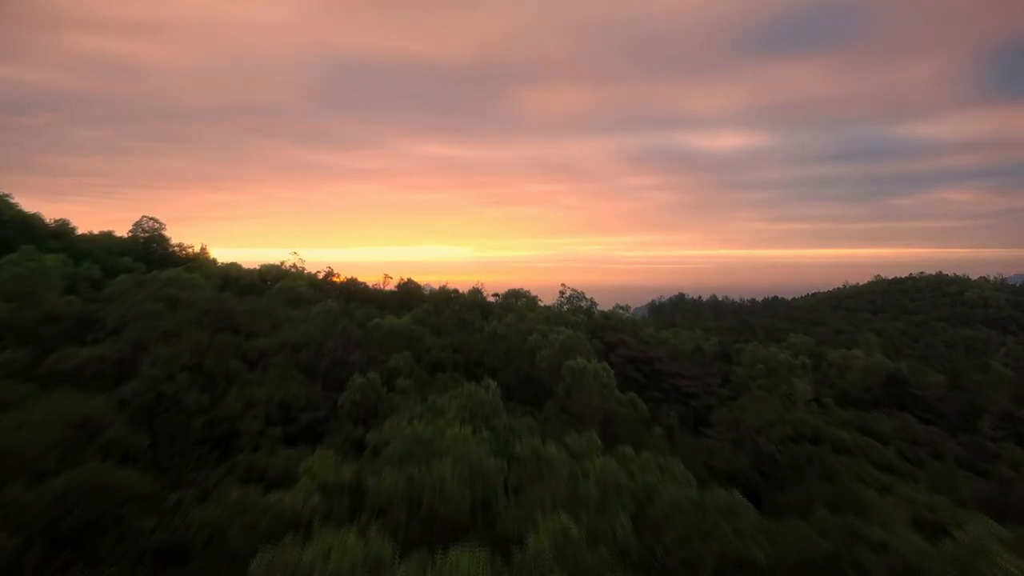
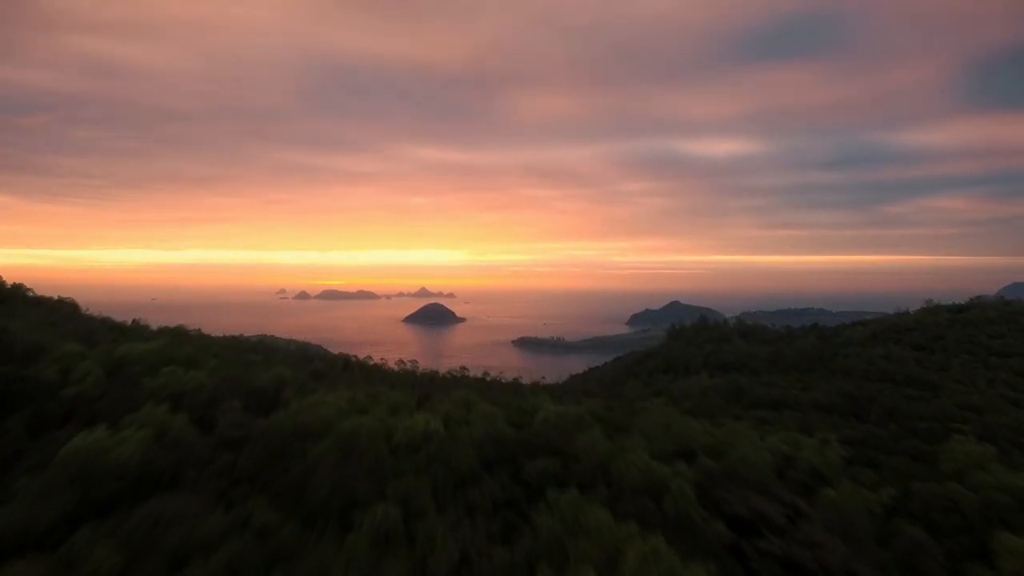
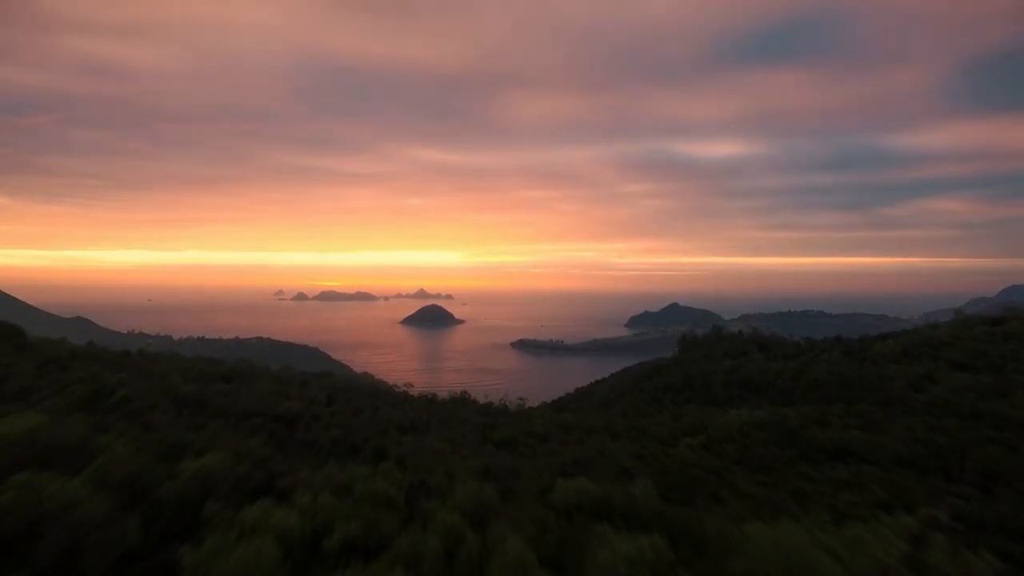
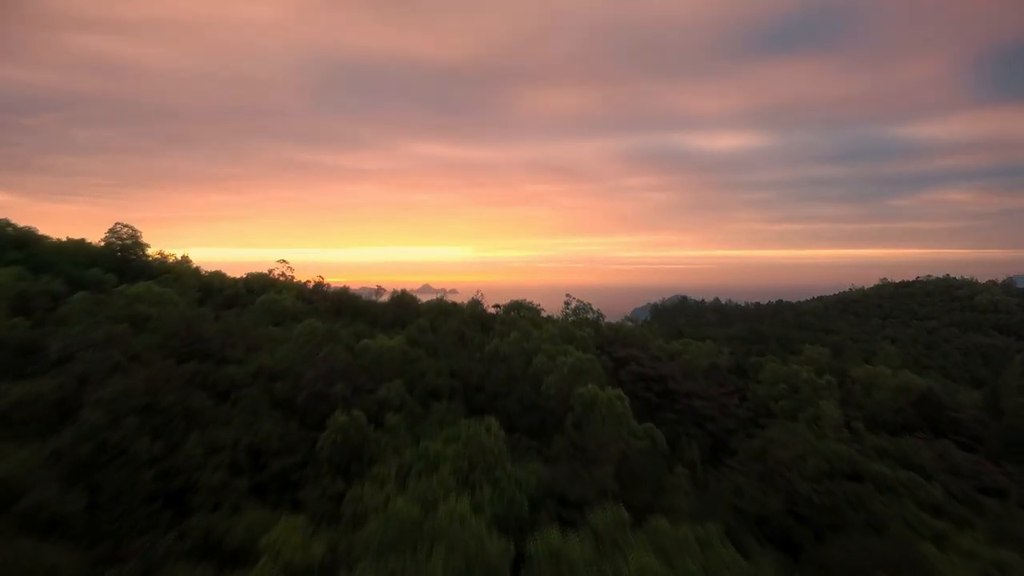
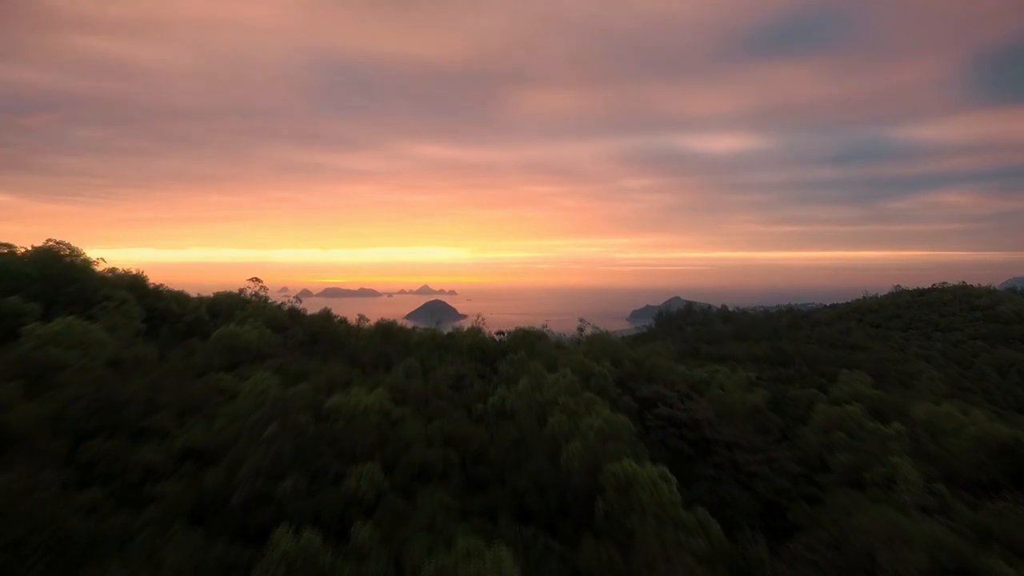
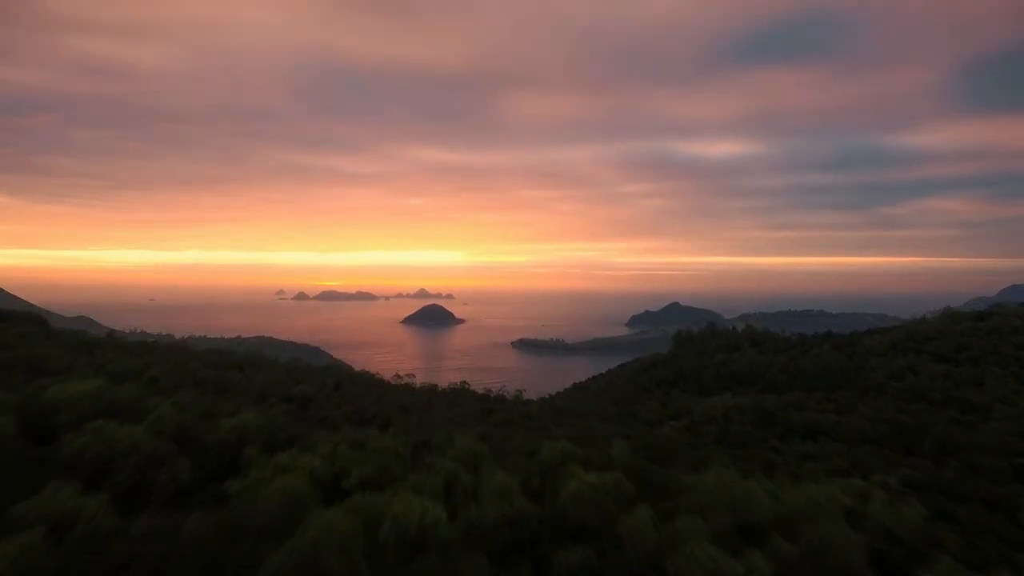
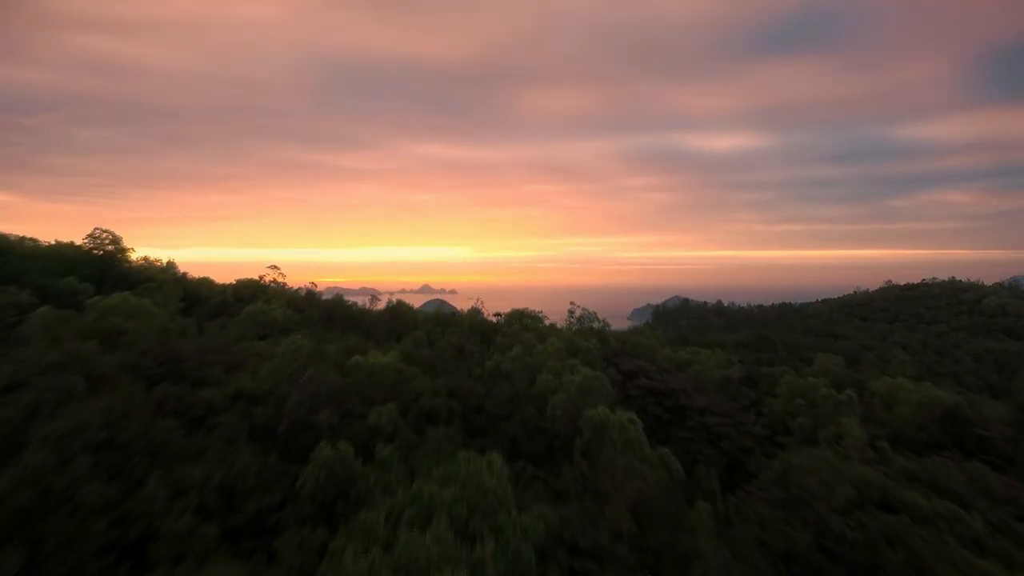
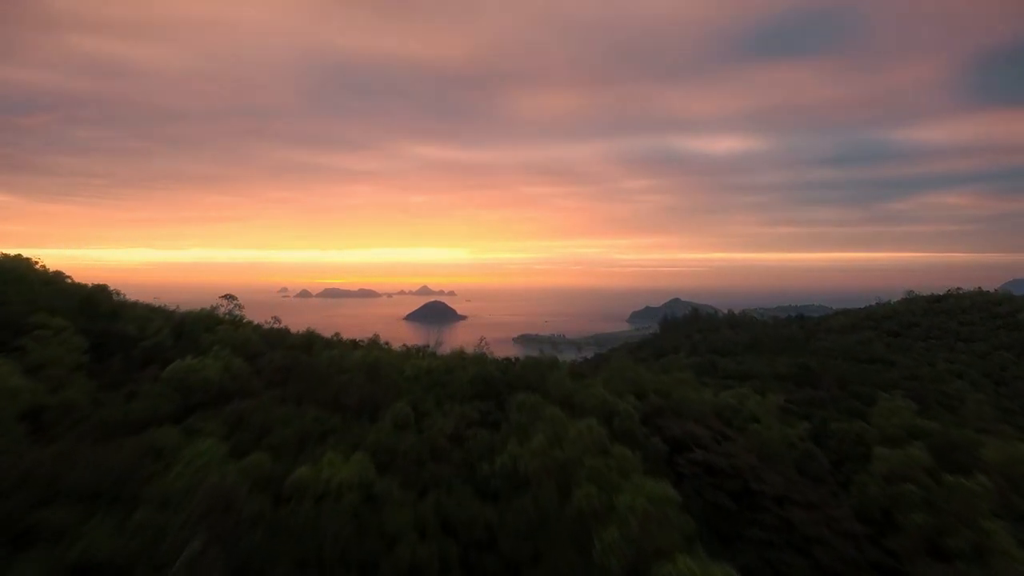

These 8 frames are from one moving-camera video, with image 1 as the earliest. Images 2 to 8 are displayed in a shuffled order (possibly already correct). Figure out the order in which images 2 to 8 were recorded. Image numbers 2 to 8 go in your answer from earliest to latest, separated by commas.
4, 7, 5, 8, 2, 6, 3
